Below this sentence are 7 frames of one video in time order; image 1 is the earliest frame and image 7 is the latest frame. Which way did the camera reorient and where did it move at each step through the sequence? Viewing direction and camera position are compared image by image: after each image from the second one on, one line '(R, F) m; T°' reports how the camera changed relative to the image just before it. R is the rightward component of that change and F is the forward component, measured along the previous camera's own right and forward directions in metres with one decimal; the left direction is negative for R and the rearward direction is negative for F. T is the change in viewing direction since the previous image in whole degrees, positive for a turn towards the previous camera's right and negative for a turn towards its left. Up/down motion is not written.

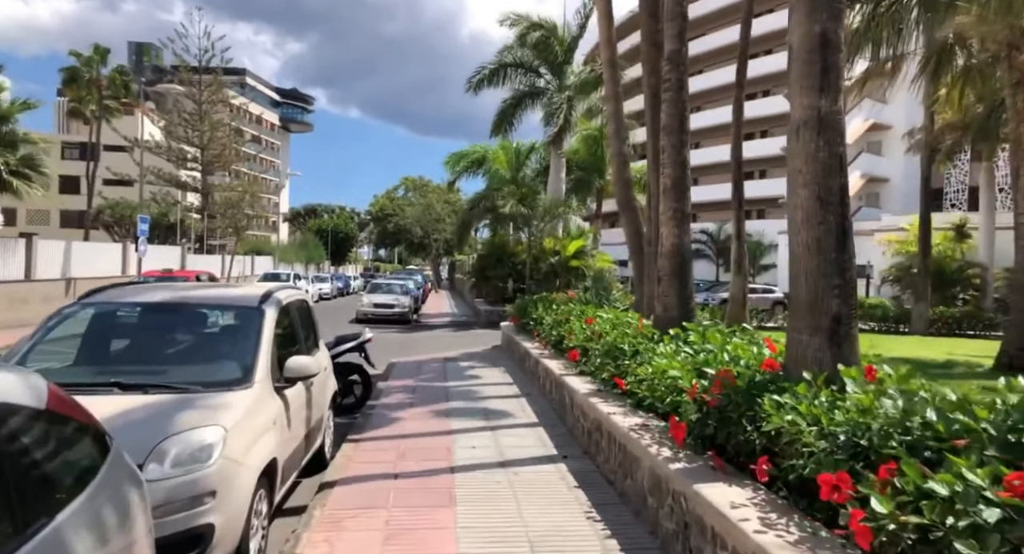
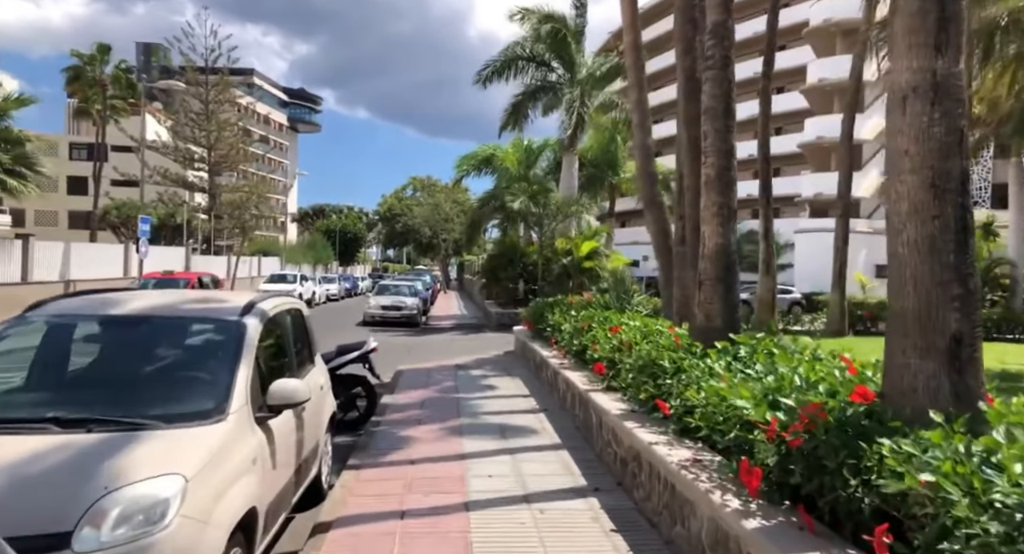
(-0.1, +0.8) m; -1°
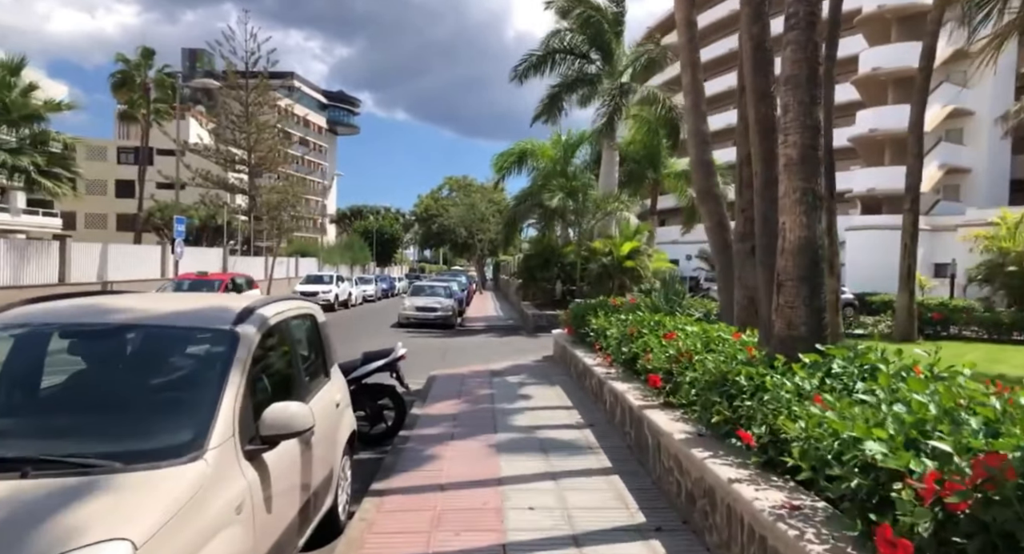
(-0.1, +0.8) m; -3°
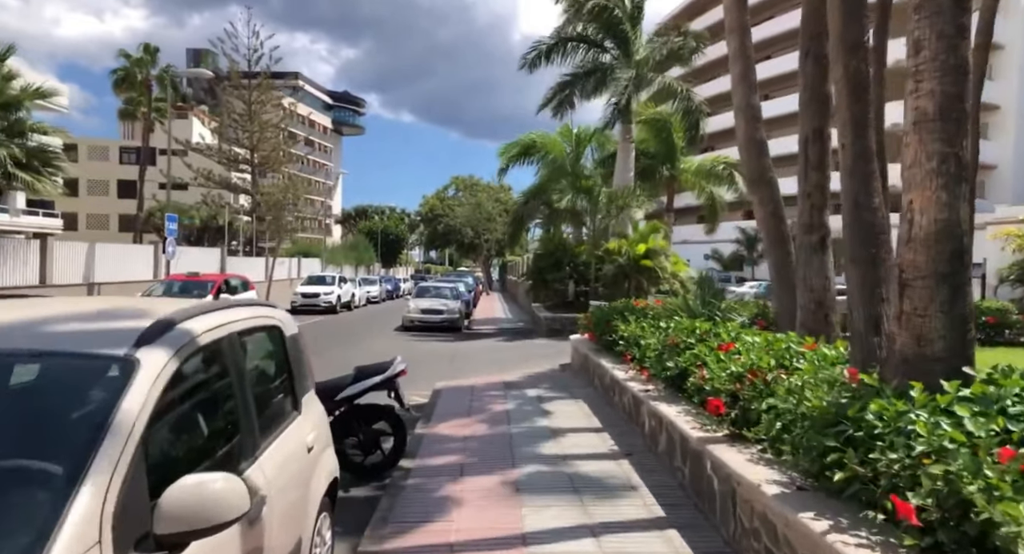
(-0.2, +1.3) m; -1°
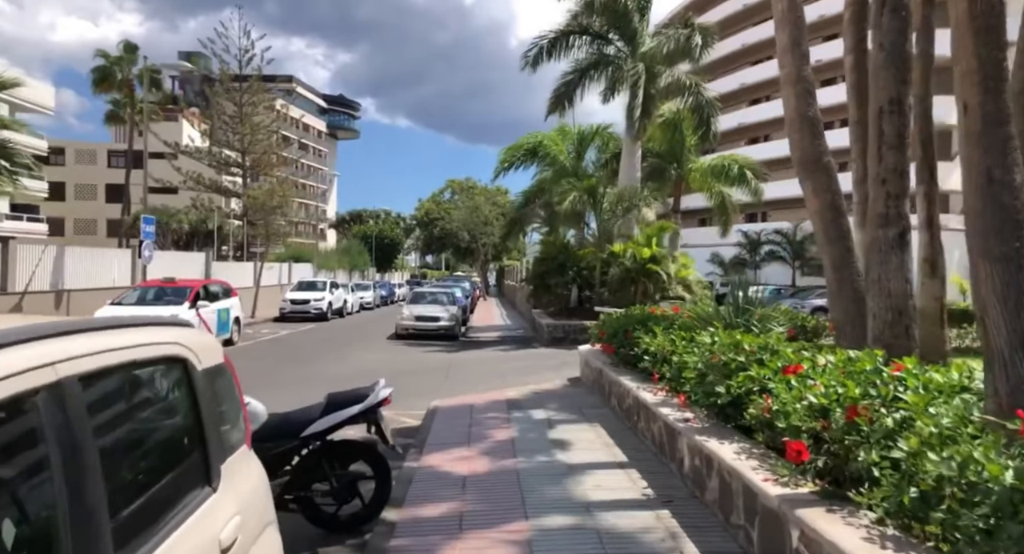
(-0.1, +1.3) m; 0°
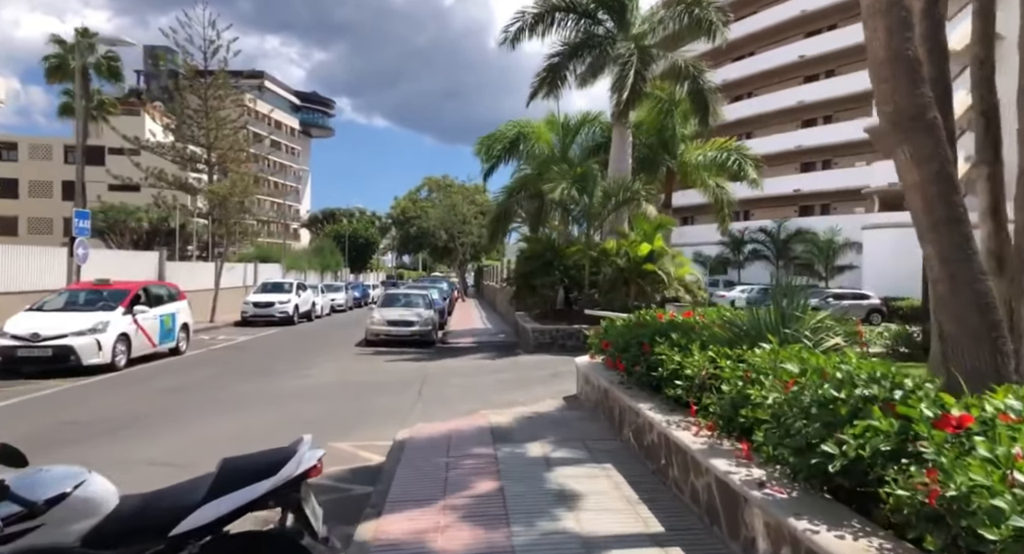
(-0.1, +1.9) m; +2°
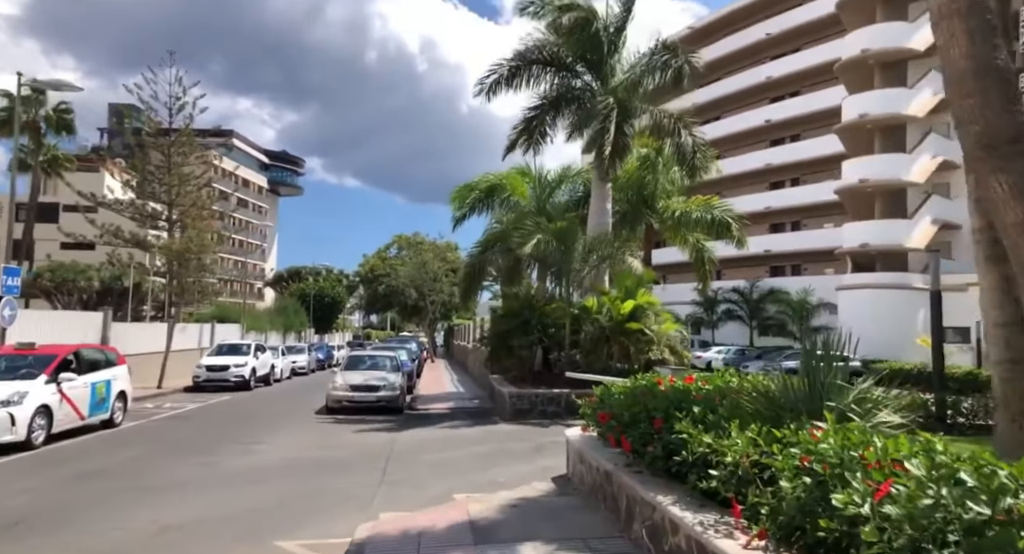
(-0.2, +1.2) m; +3°
